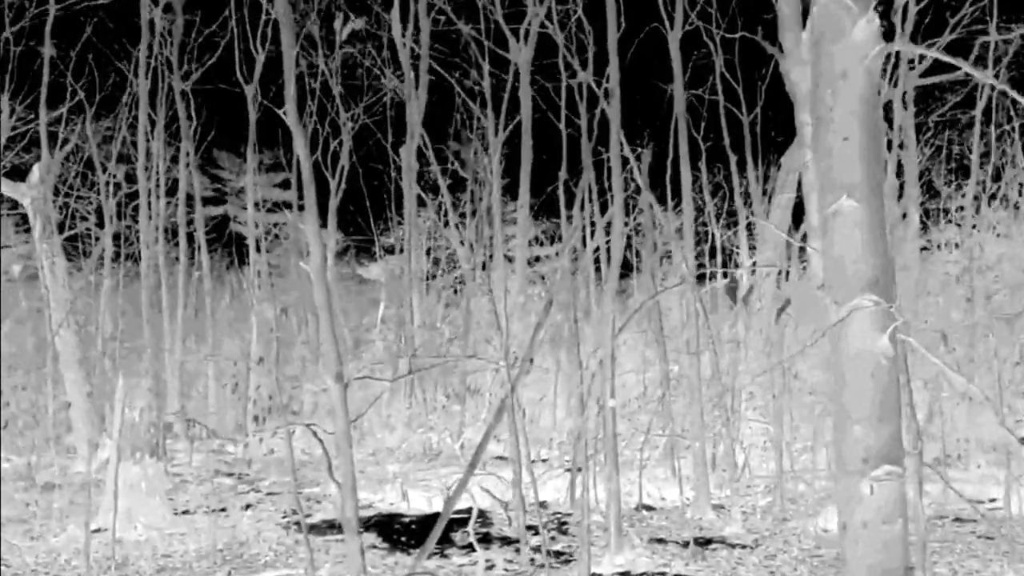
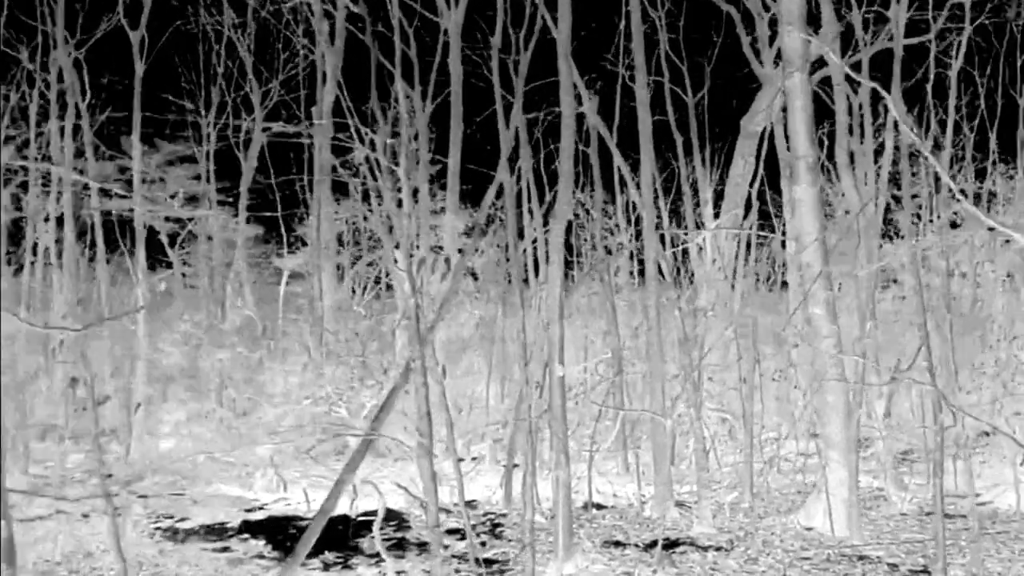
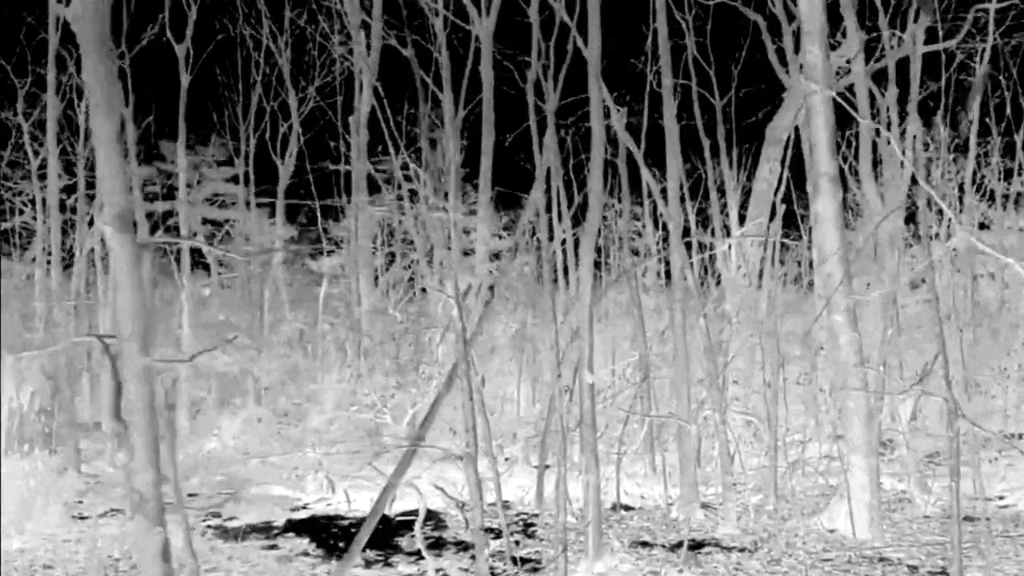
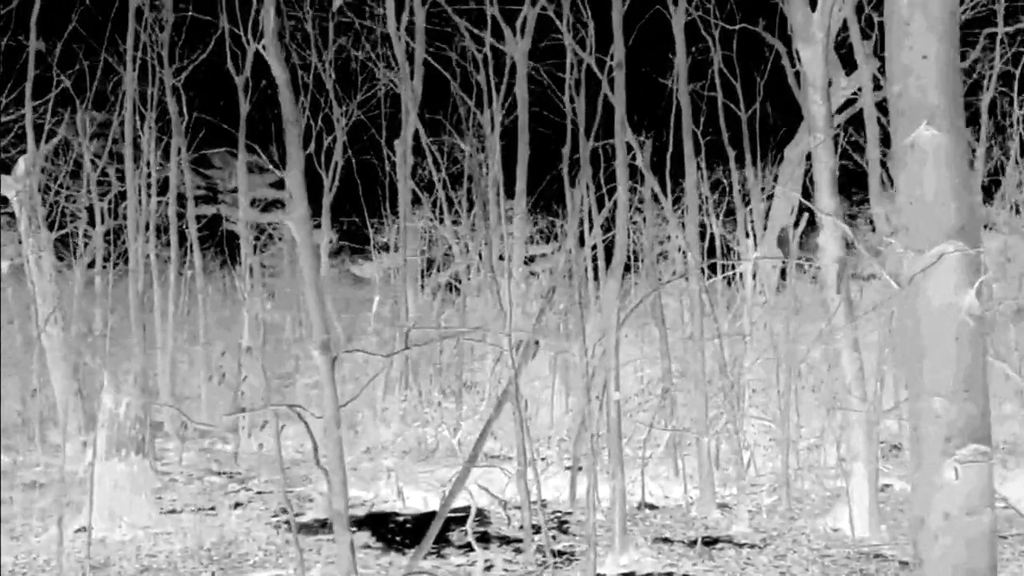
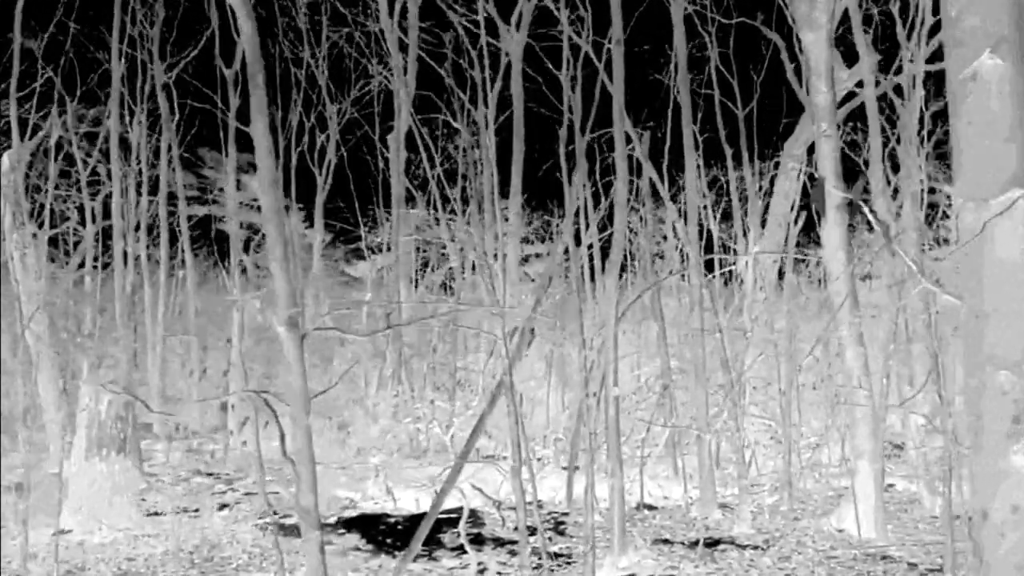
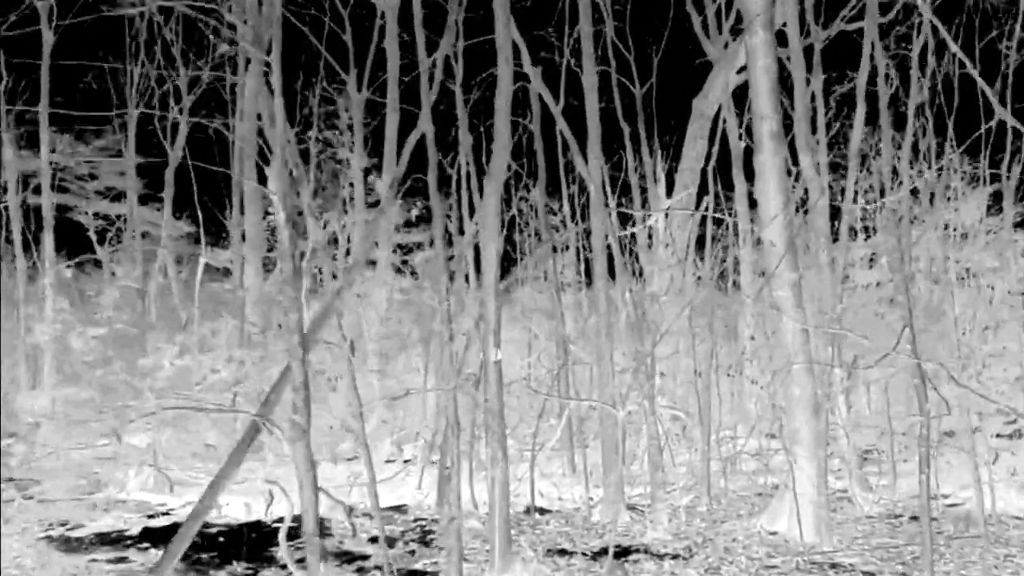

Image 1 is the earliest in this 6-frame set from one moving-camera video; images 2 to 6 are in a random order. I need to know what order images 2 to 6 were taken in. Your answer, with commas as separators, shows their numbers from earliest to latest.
4, 5, 3, 2, 6
